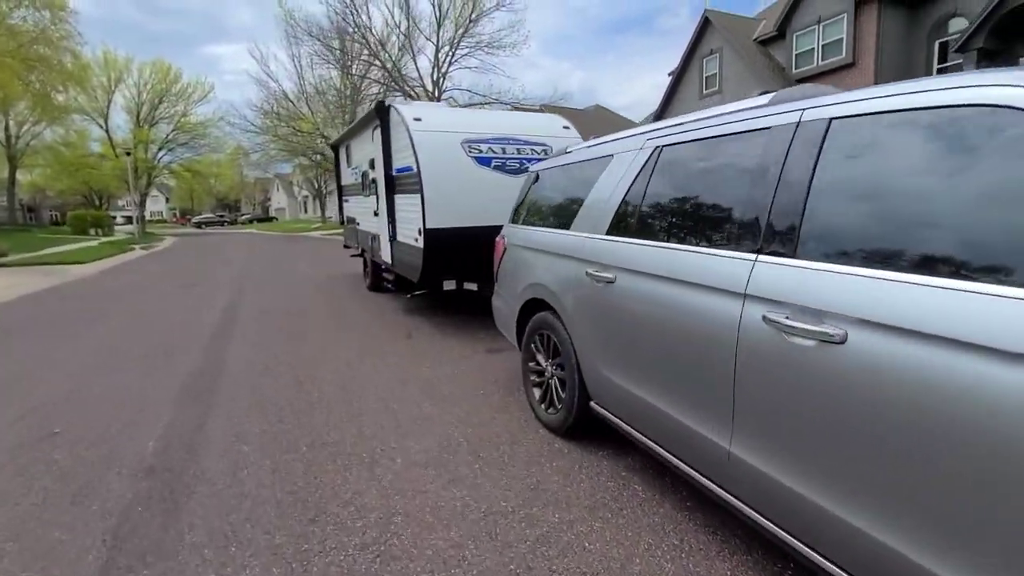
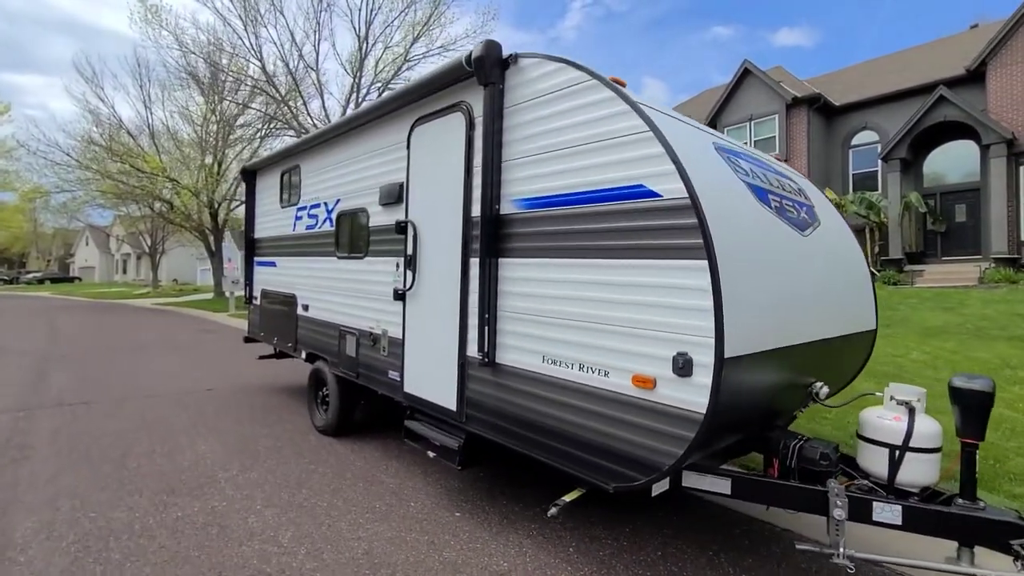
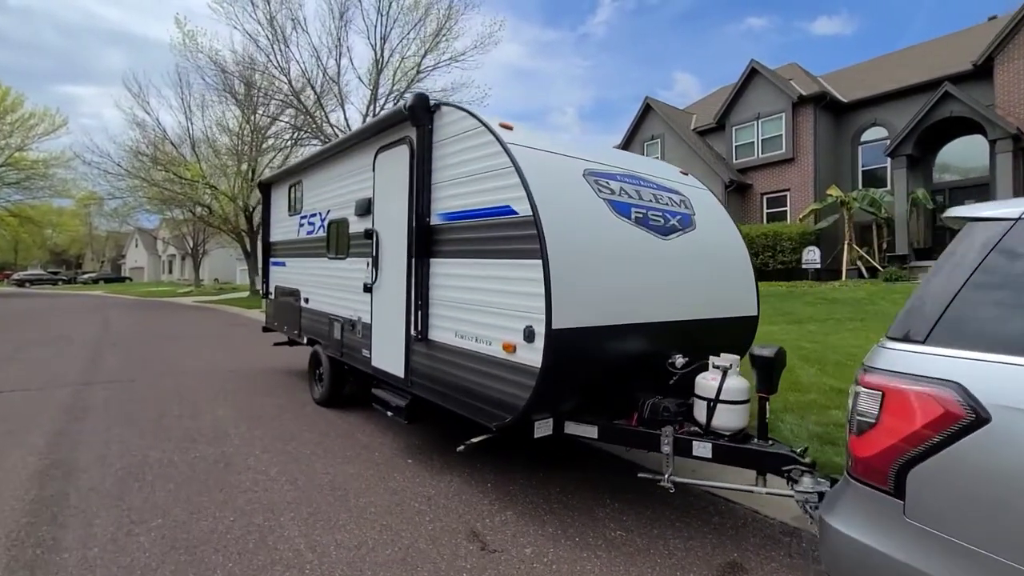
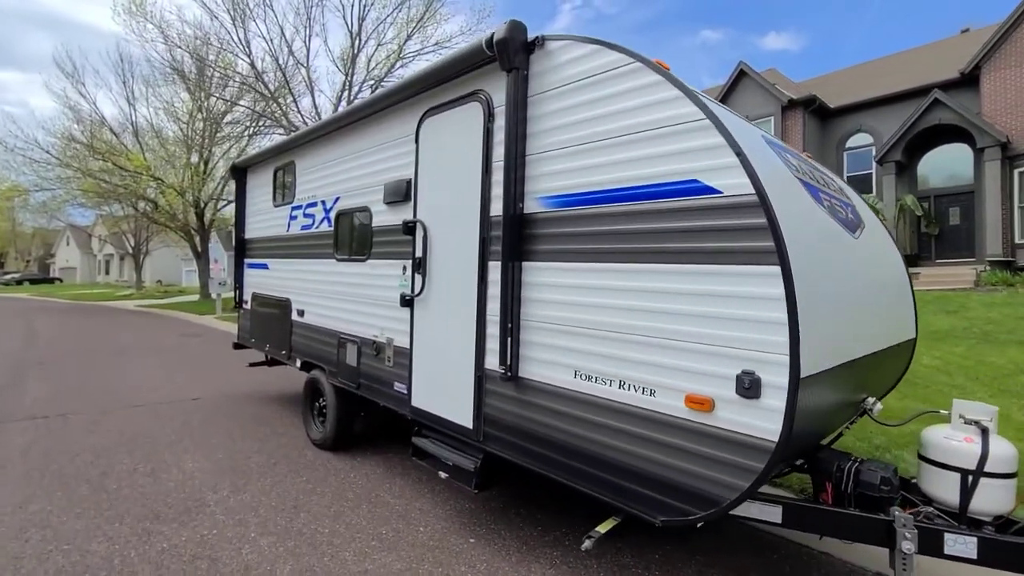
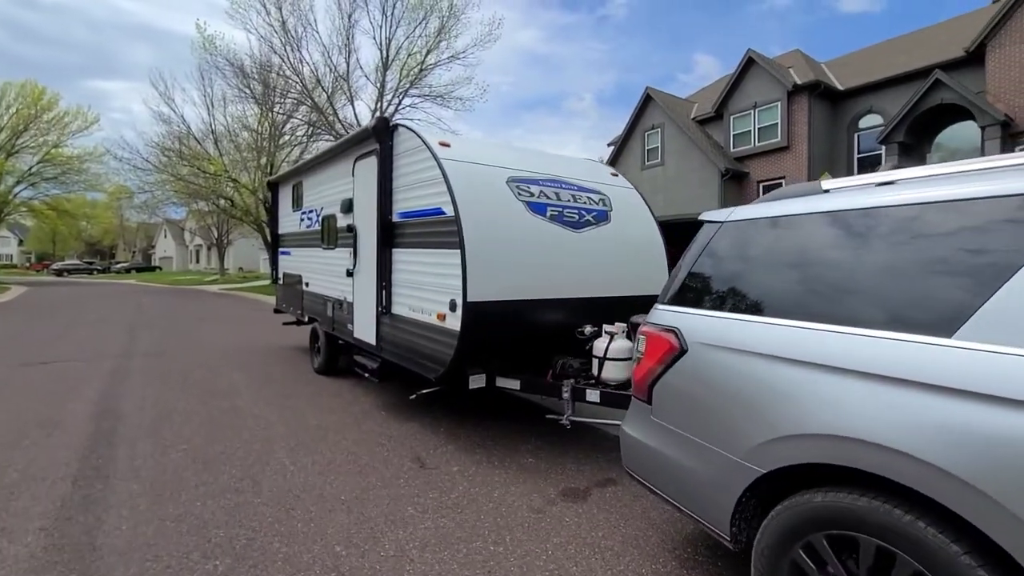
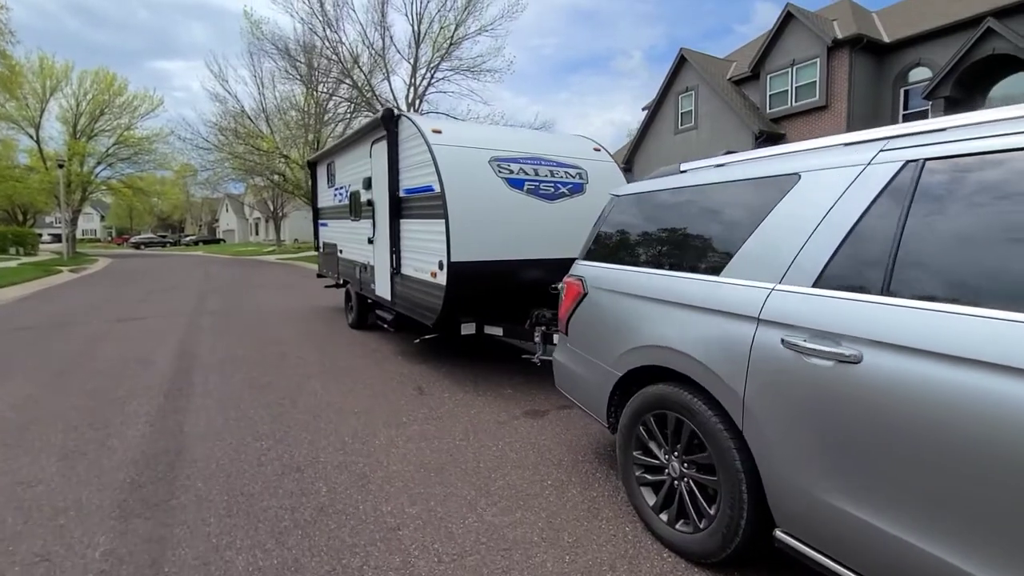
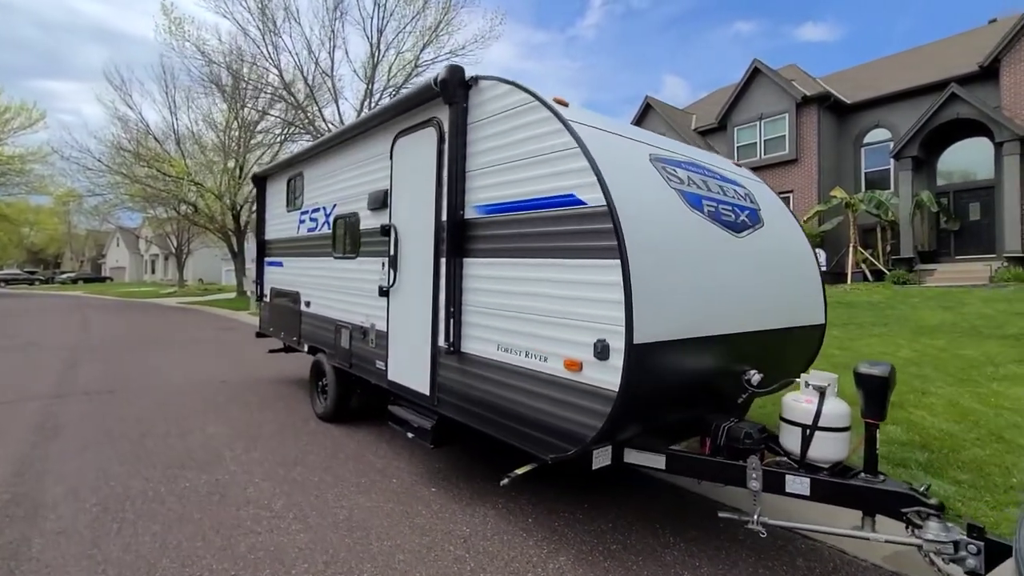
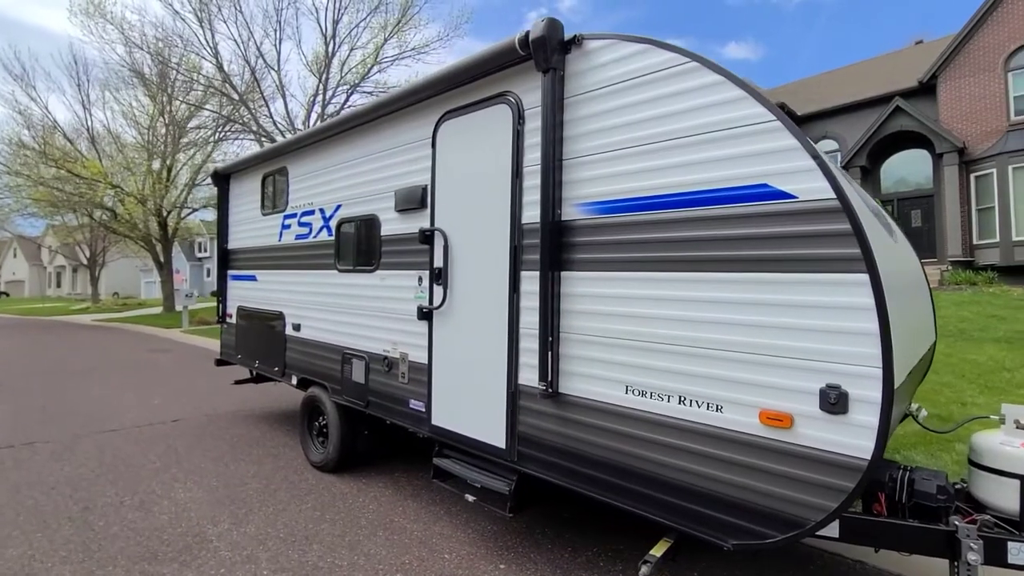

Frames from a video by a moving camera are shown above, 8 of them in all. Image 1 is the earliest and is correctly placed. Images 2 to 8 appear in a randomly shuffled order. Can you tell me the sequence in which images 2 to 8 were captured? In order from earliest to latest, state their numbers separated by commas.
6, 5, 3, 7, 2, 4, 8
